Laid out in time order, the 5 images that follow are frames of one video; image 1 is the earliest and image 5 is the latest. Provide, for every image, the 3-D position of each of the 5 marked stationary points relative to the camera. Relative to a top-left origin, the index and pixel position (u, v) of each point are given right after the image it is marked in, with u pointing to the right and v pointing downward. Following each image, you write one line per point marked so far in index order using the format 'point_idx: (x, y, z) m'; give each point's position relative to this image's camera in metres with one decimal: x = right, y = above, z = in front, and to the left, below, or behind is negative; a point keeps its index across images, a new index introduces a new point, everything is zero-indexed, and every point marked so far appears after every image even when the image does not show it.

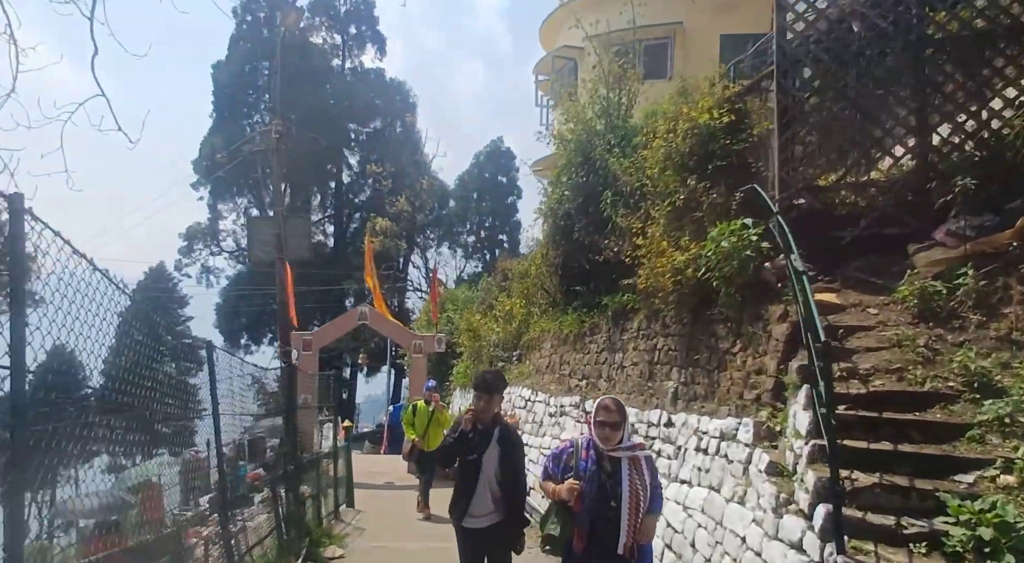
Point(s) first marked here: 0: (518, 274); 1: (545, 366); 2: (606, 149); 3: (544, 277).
0: (+0.2, +0.2, +17.0) m
1: (+0.6, -1.4, +12.9) m
2: (+1.3, +1.9, +10.6) m
3: (+0.6, +0.1, +13.8) m
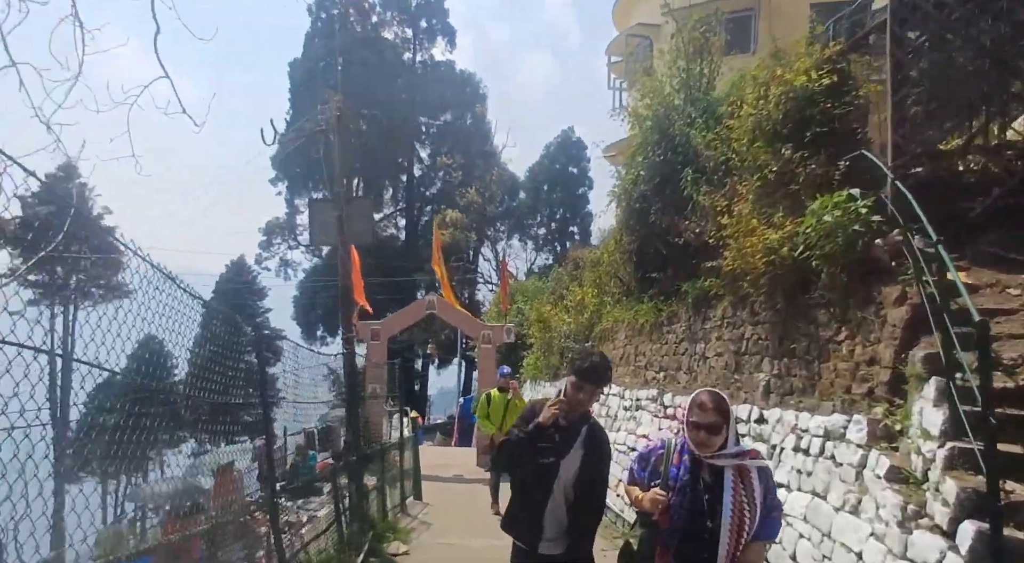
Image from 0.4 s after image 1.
0: (+1.7, +0.4, +16.4) m
1: (+1.7, -1.2, +12.3) m
2: (+2.3, +2.1, +10.0) m
3: (+1.8, +0.3, +13.1) m
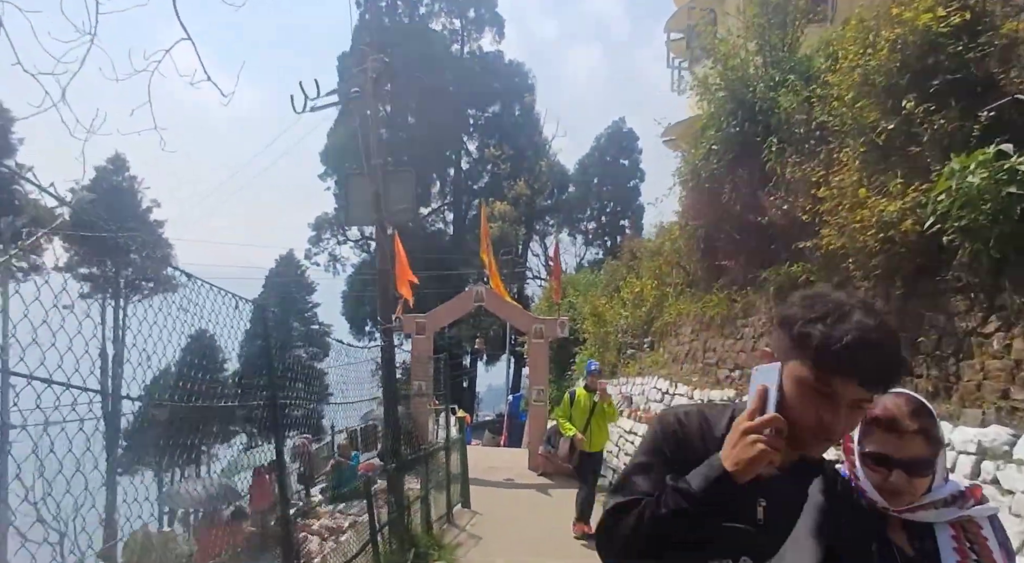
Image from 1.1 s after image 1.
0: (+2.8, +0.6, +15.3) m
1: (+2.5, -1.1, +11.3) m
2: (+3.0, +2.2, +8.9) m
3: (+2.7, +0.4, +12.1) m
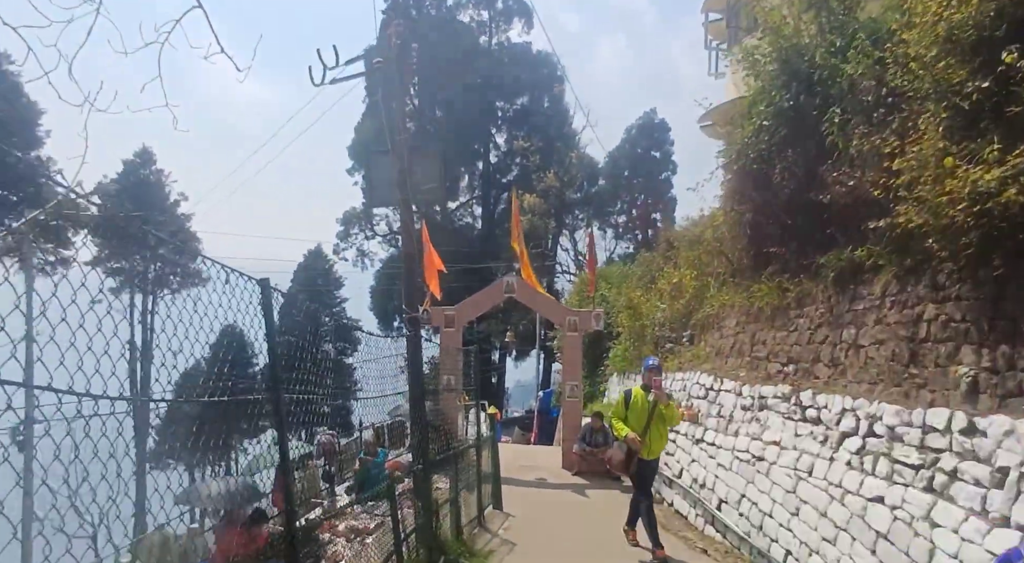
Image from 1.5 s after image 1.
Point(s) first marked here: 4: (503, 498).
0: (+3.4, +0.8, +14.6) m
1: (+3.0, -0.9, +10.6) m
2: (+3.3, +2.4, +8.2) m
3: (+3.2, +0.6, +11.4) m
4: (-0.1, -2.9, +10.2) m
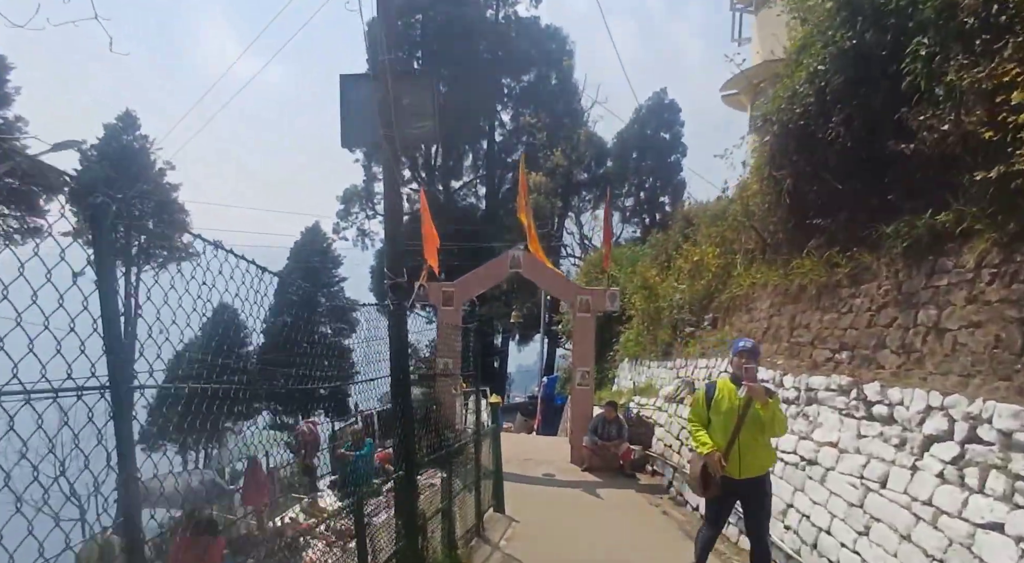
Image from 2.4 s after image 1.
0: (+3.5, +1.1, +13.4) m
1: (+3.1, -0.6, +9.4) m
2: (+3.4, +2.6, +7.0) m
3: (+3.3, +0.9, +10.2) m
4: (-0.1, -2.6, +9.1) m
